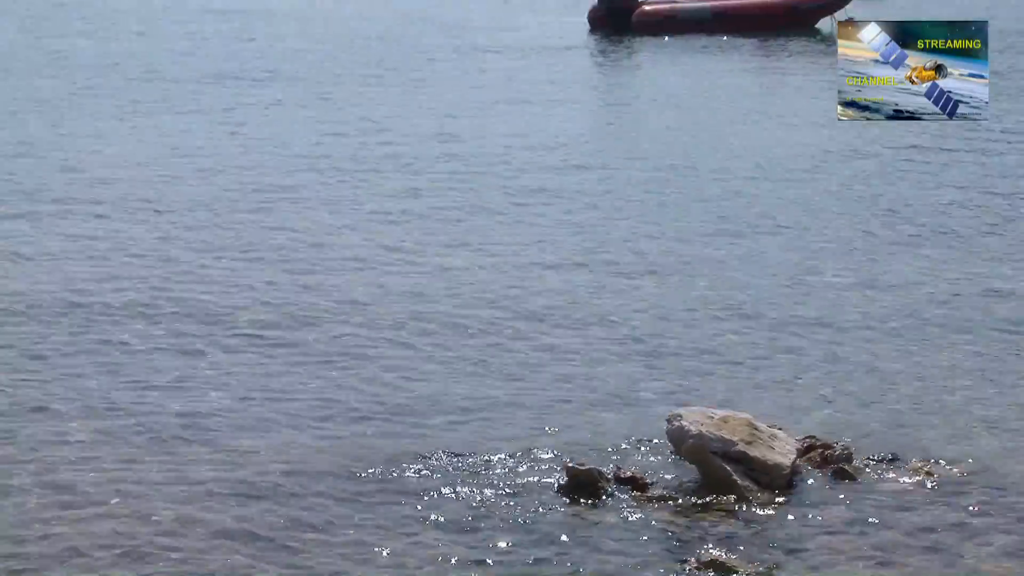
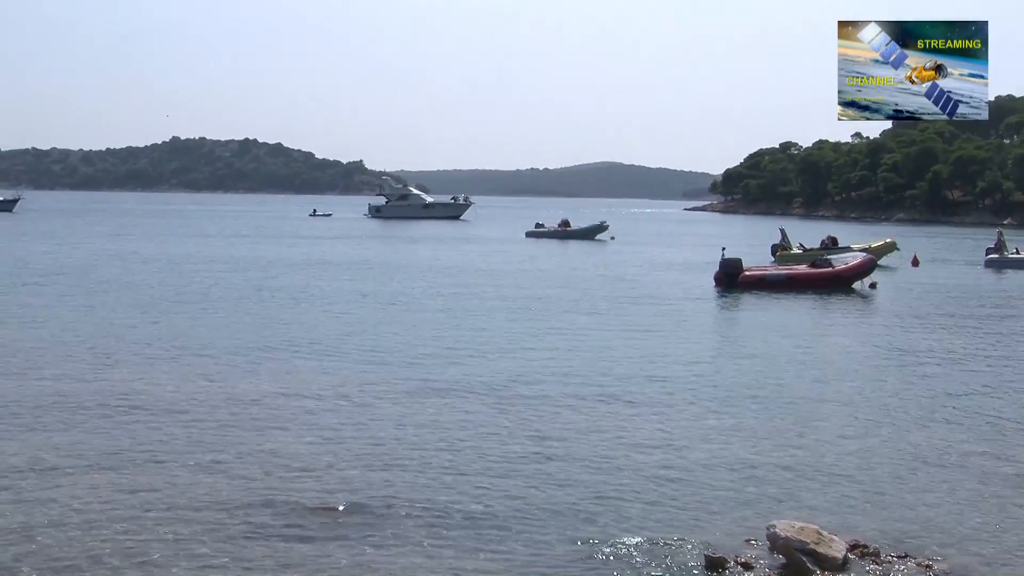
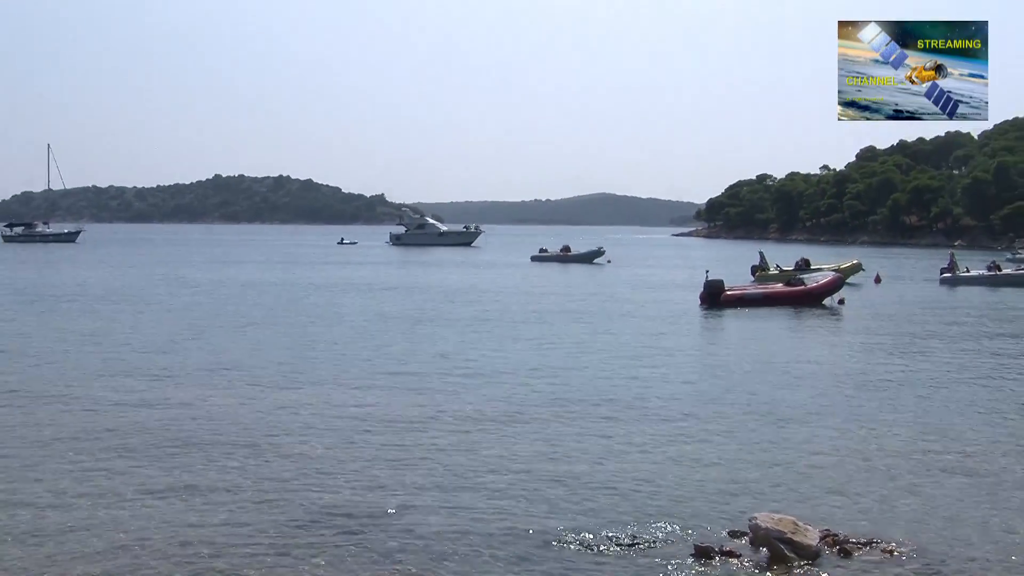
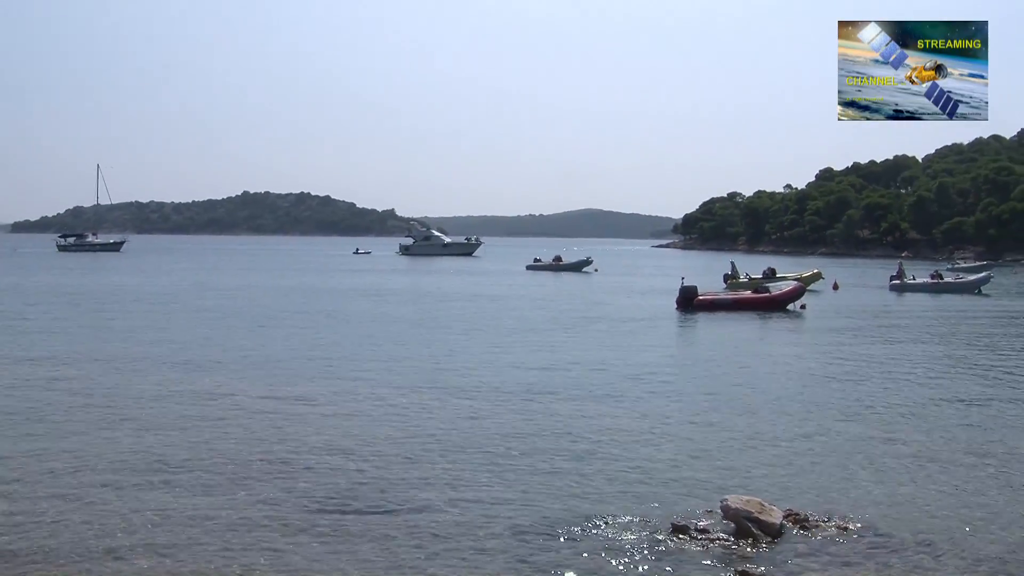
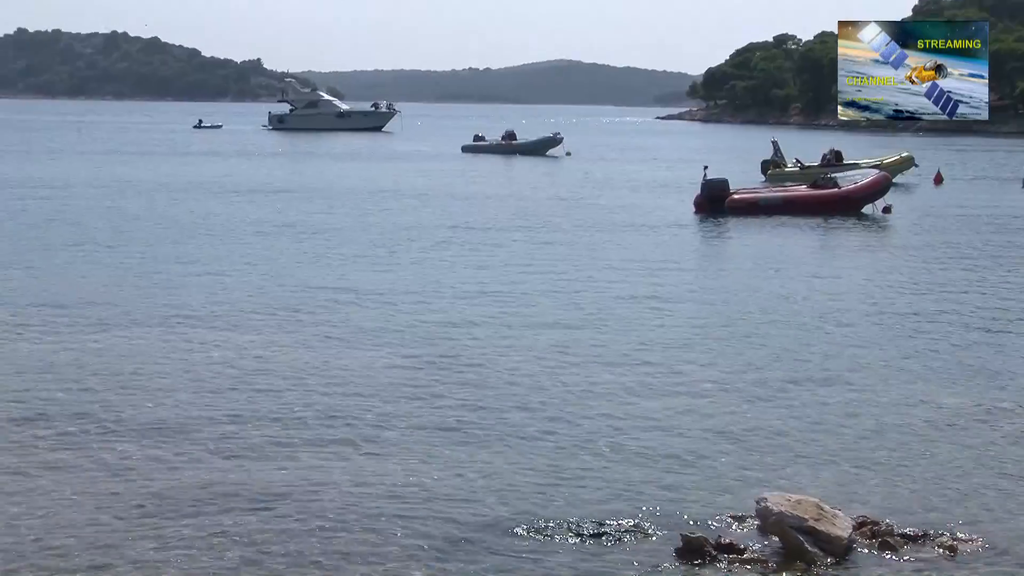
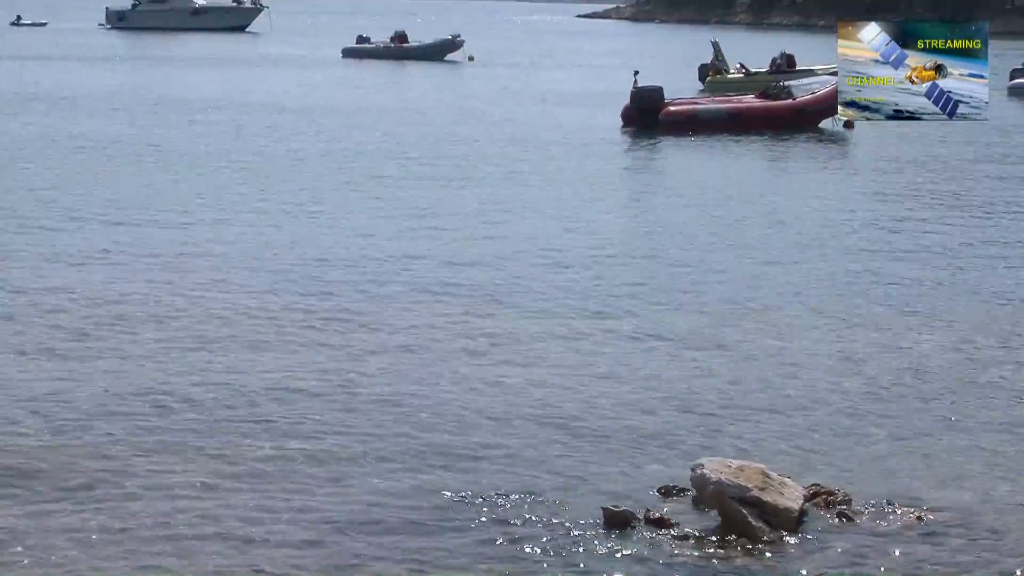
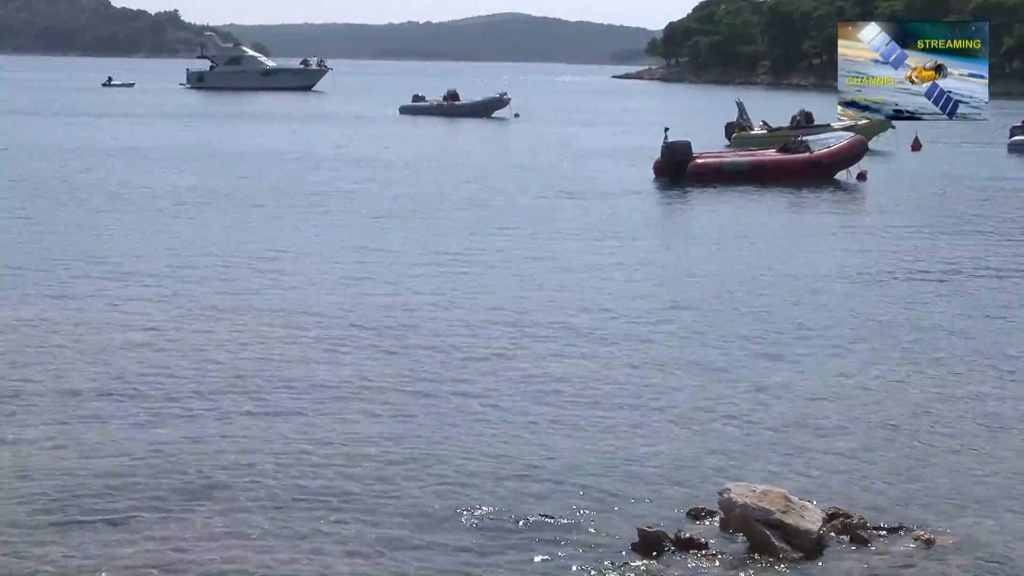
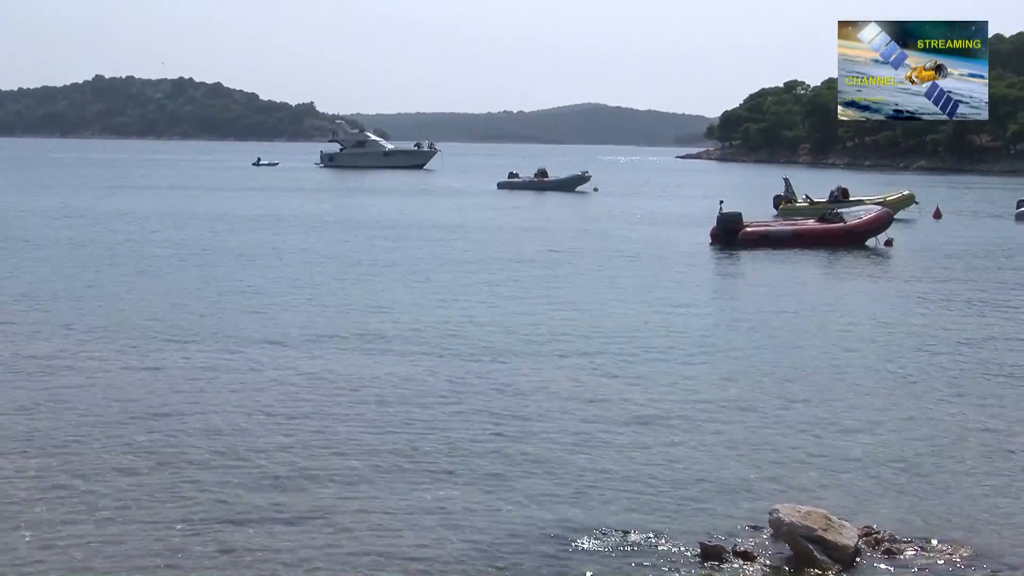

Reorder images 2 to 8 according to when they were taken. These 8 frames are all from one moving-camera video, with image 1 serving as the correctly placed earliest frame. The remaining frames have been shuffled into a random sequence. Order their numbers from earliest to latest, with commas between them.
6, 7, 5, 8, 2, 3, 4
